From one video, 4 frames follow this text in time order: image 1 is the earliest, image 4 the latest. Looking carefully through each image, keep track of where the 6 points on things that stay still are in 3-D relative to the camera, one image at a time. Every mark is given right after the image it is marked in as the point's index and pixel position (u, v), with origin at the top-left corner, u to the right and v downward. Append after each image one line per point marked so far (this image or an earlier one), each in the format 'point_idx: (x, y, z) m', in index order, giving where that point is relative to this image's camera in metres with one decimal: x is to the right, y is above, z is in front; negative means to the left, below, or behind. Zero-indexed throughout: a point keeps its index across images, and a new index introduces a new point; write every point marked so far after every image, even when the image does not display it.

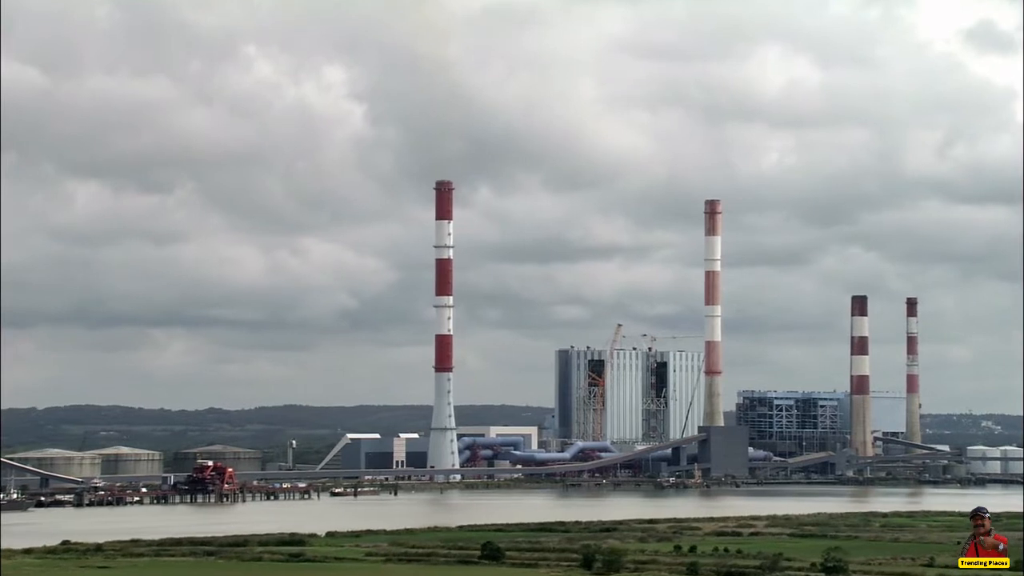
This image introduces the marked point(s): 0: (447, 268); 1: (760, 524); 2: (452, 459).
0: (-0.7, +0.3, +17.3) m
1: (+1.5, -1.5, +9.3) m
2: (-0.7, -2.0, +17.1) m
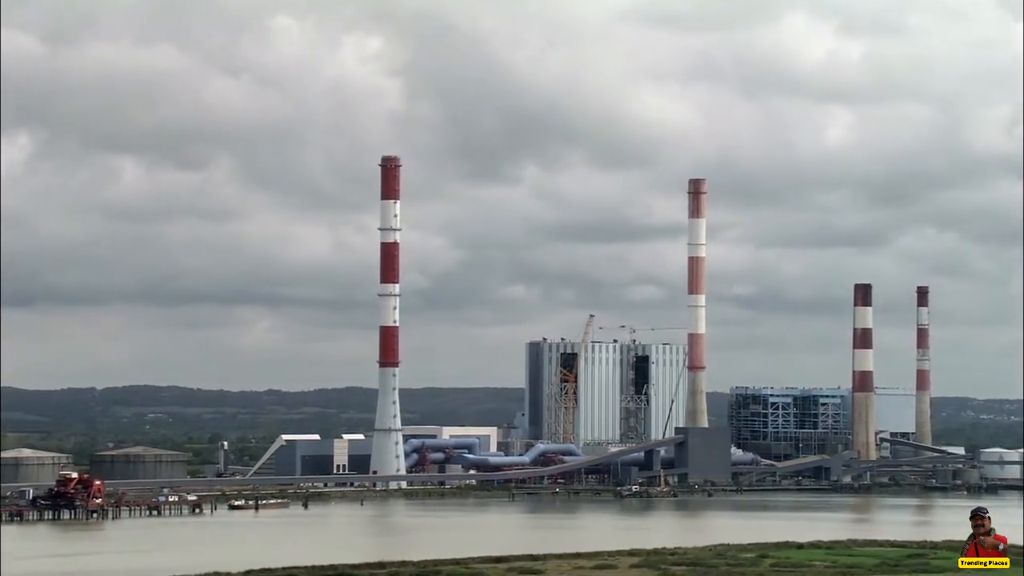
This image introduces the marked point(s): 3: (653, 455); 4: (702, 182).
0: (-1.3, +0.4, +15.8) m
1: (+0.6, -1.5, +7.8) m
2: (-1.2, -1.8, +15.7) m
3: (+1.6, -1.9, +16.8) m
4: (+2.3, +1.3, +17.8) m
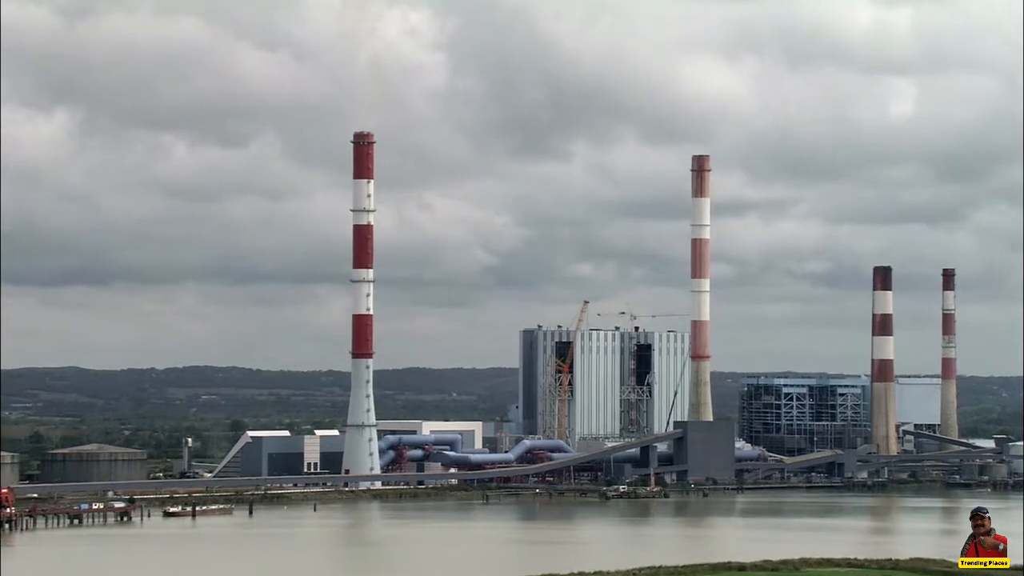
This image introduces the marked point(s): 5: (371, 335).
0: (-1.5, +0.5, +14.8) m
1: (0.0, -1.4, +6.7) m
2: (-1.4, -1.7, +14.7) m
3: (+1.4, -1.7, +15.7) m
4: (+2.1, +1.5, +16.6) m
5: (-1.4, -0.5, +14.7) m
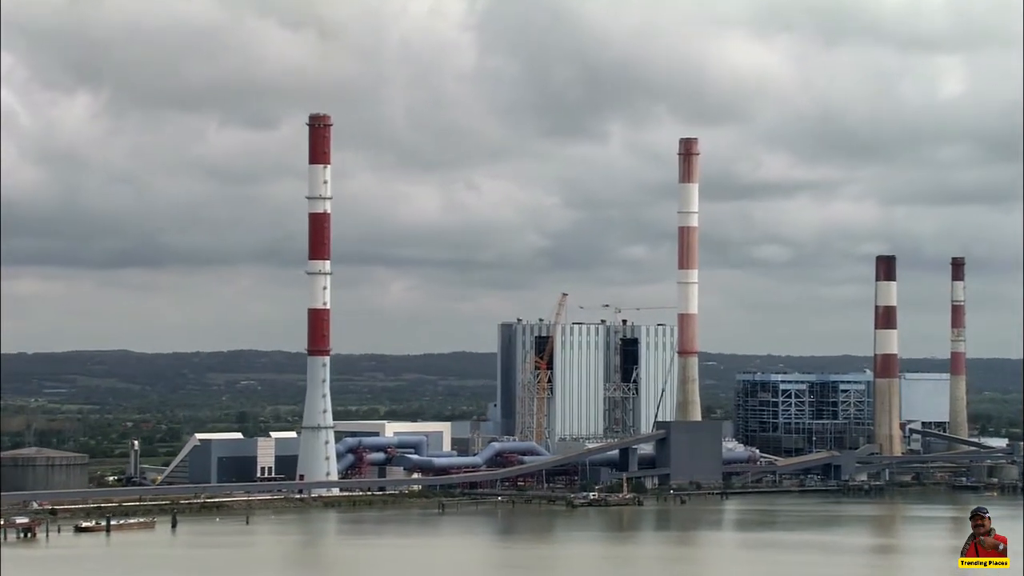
0: (-1.8, +0.6, +13.9) m
1: (-0.6, -1.5, +5.8) m
2: (-1.7, -1.7, +13.8) m
3: (+1.2, -1.6, +14.7) m
4: (+1.9, +1.5, +15.6) m
5: (-1.7, -0.4, +13.8) m
